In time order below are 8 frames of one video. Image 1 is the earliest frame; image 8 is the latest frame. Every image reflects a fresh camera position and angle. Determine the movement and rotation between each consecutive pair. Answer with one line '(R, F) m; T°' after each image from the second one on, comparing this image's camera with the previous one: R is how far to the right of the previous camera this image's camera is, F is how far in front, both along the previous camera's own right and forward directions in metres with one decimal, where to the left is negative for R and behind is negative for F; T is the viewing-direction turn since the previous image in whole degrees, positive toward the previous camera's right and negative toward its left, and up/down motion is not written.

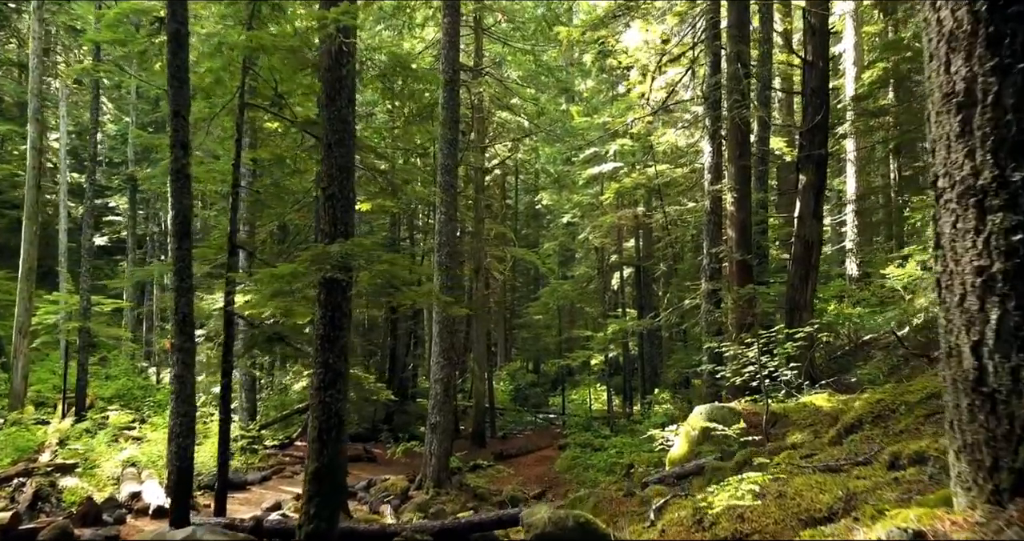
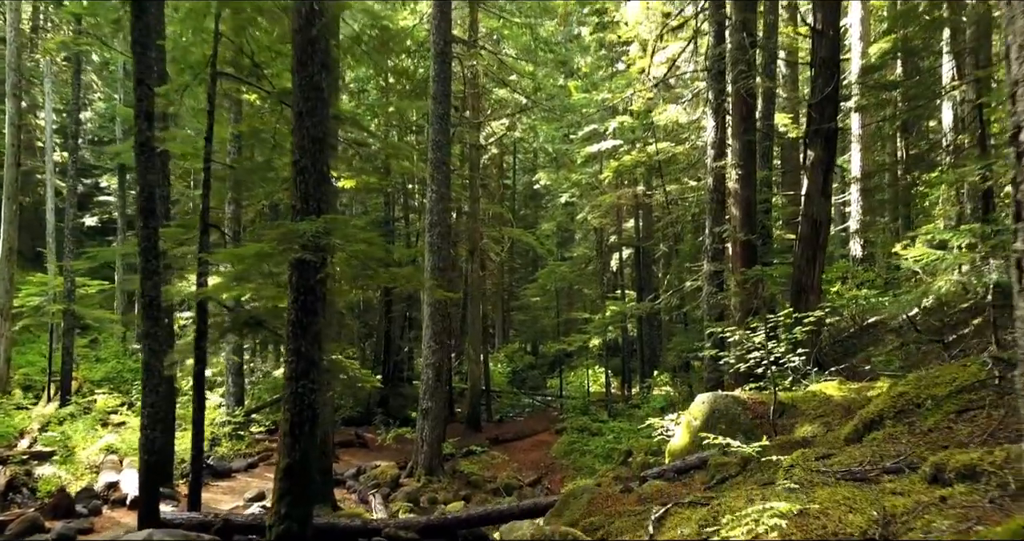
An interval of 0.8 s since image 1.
(+0.1, +0.5) m; 0°
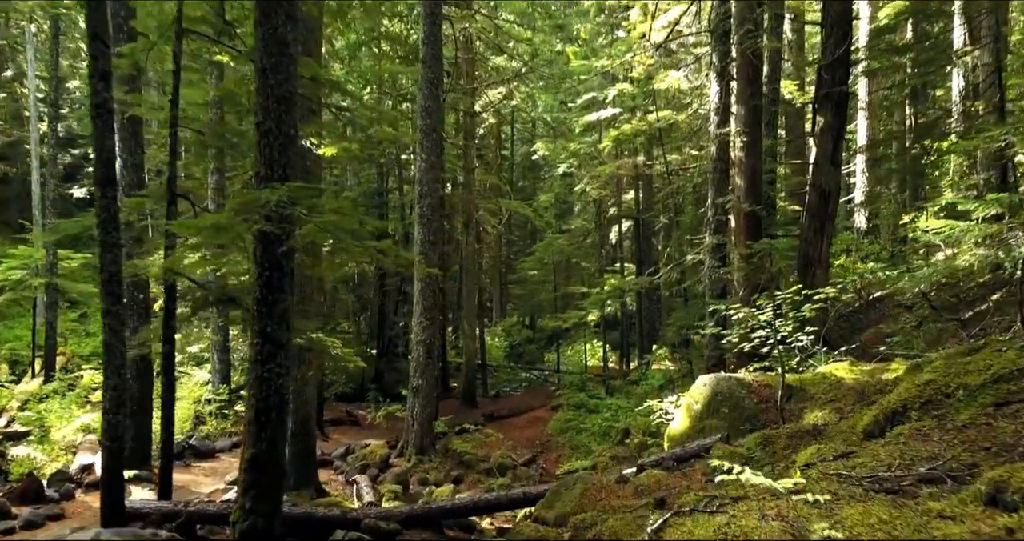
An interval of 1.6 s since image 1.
(+0.1, +0.5) m; 0°
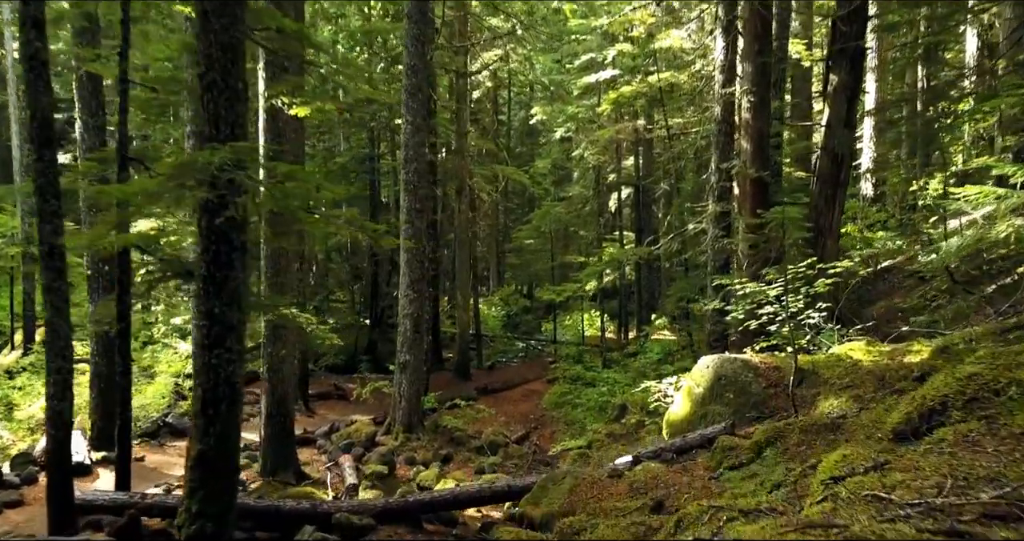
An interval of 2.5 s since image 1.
(+0.1, +0.6) m; 0°
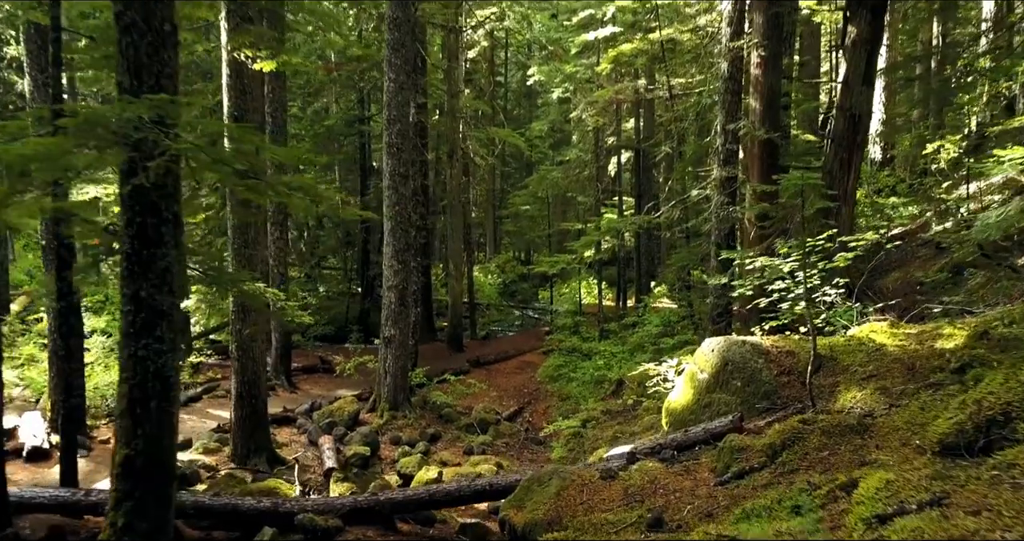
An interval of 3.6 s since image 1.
(+0.1, +0.7) m; 0°
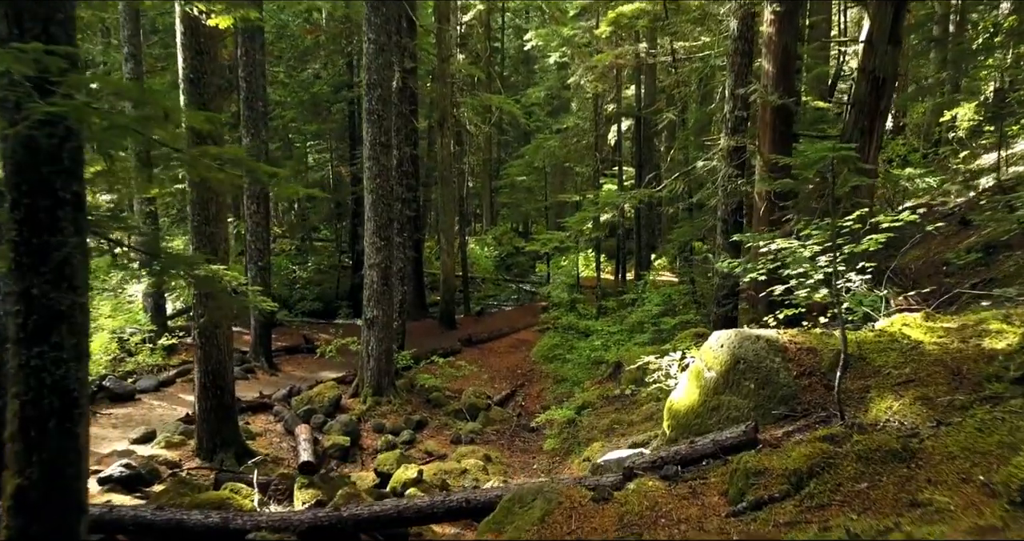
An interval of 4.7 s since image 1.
(+0.1, +0.7) m; 0°
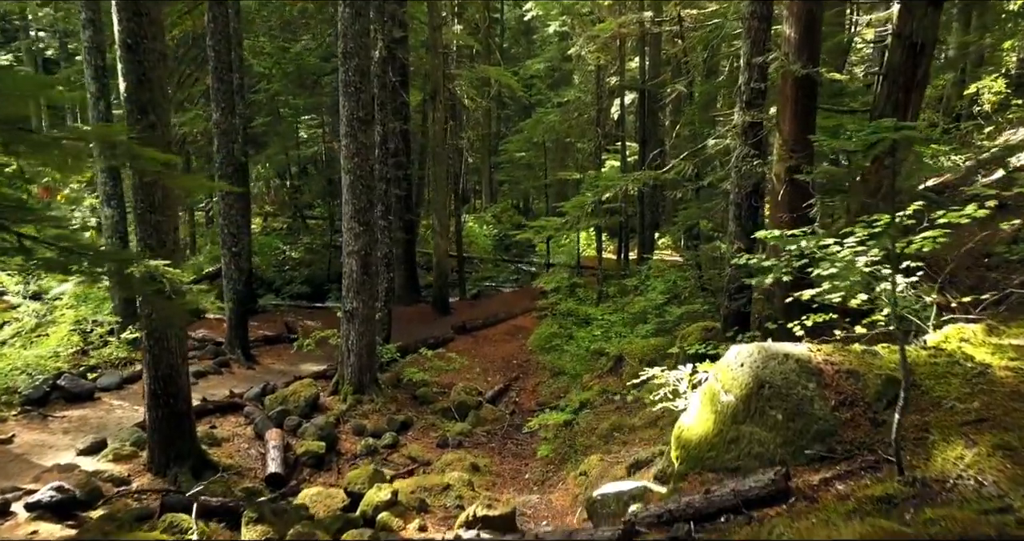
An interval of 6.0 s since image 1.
(+0.1, +0.9) m; 0°
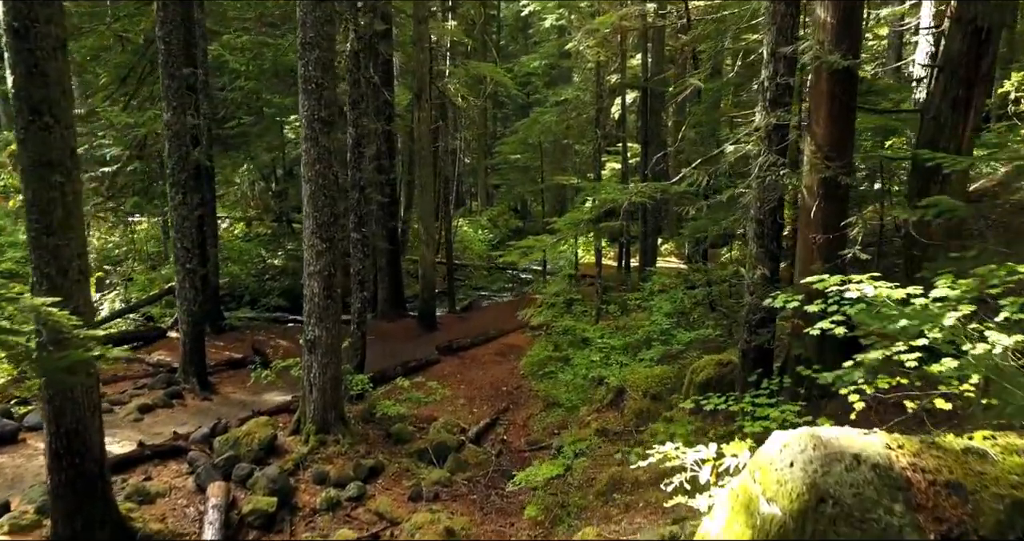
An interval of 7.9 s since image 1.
(+0.2, +1.2) m; 0°
